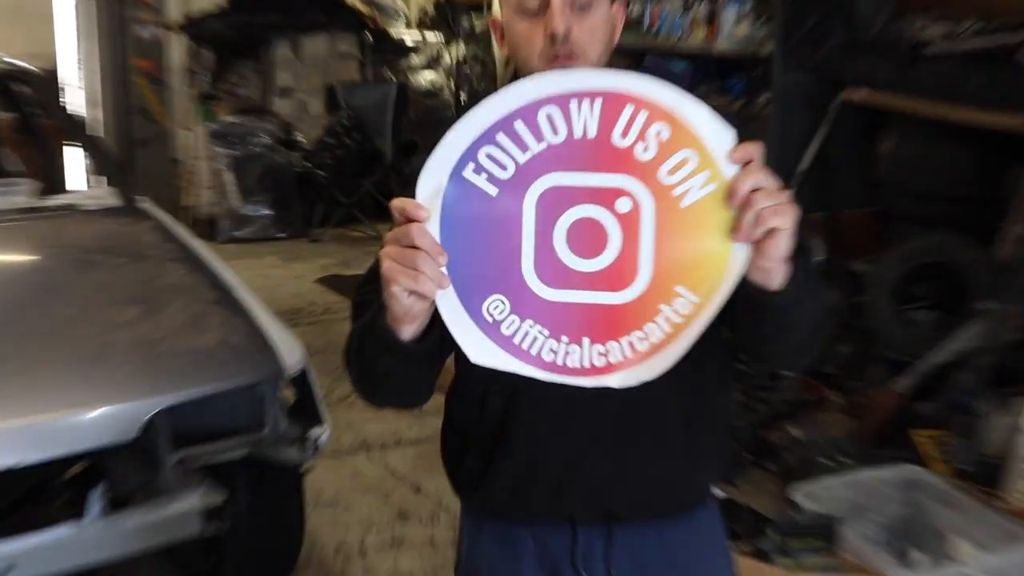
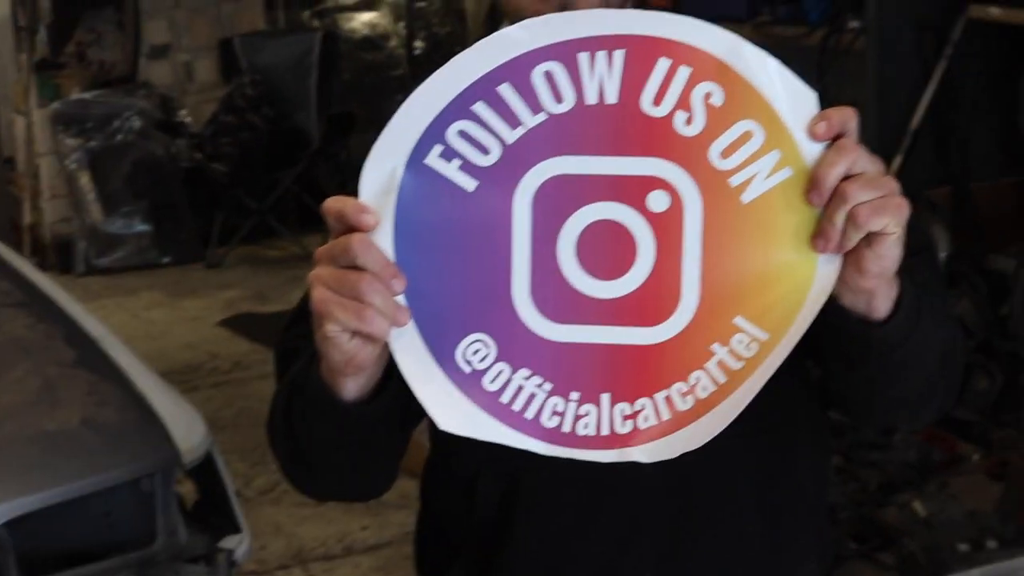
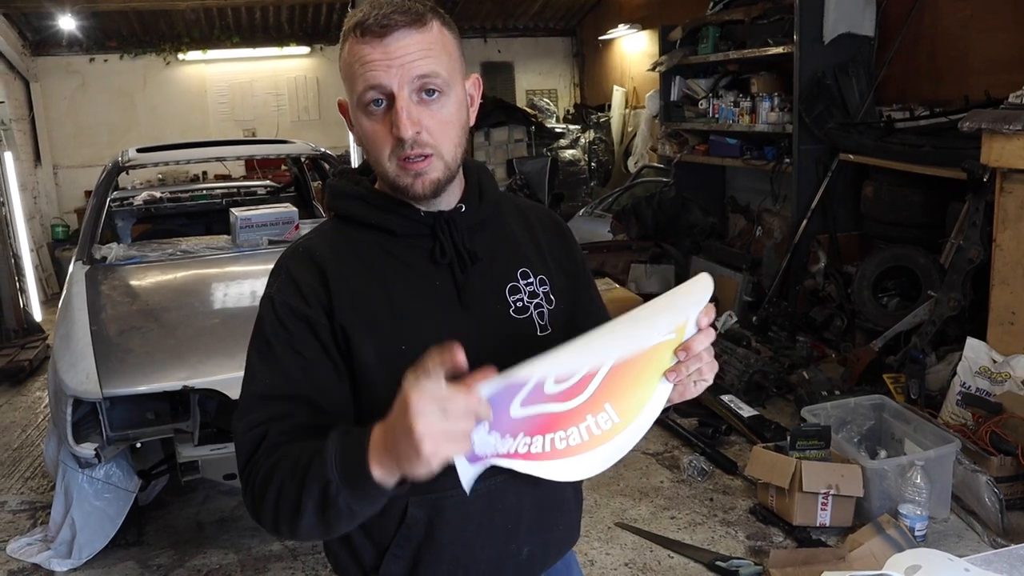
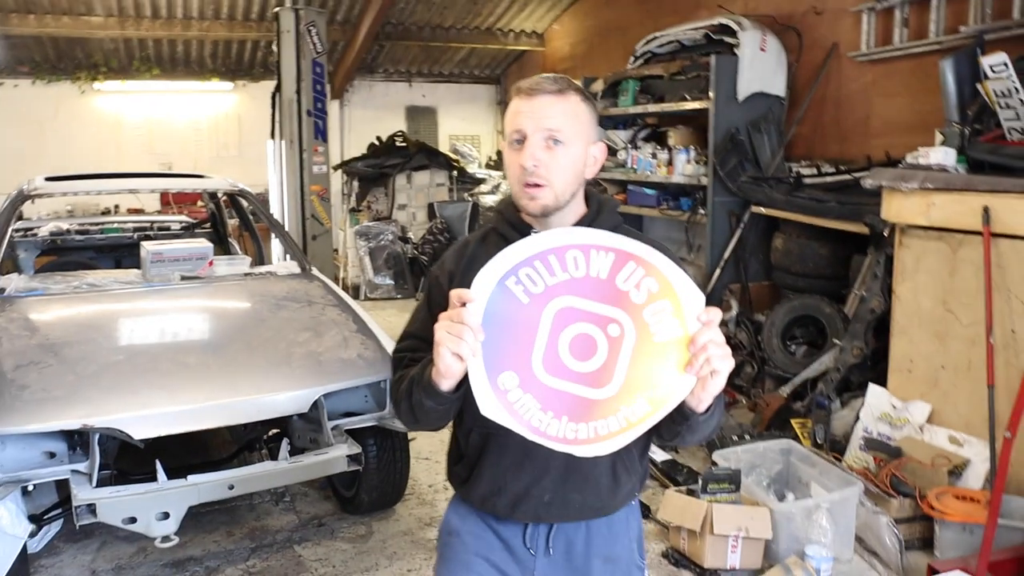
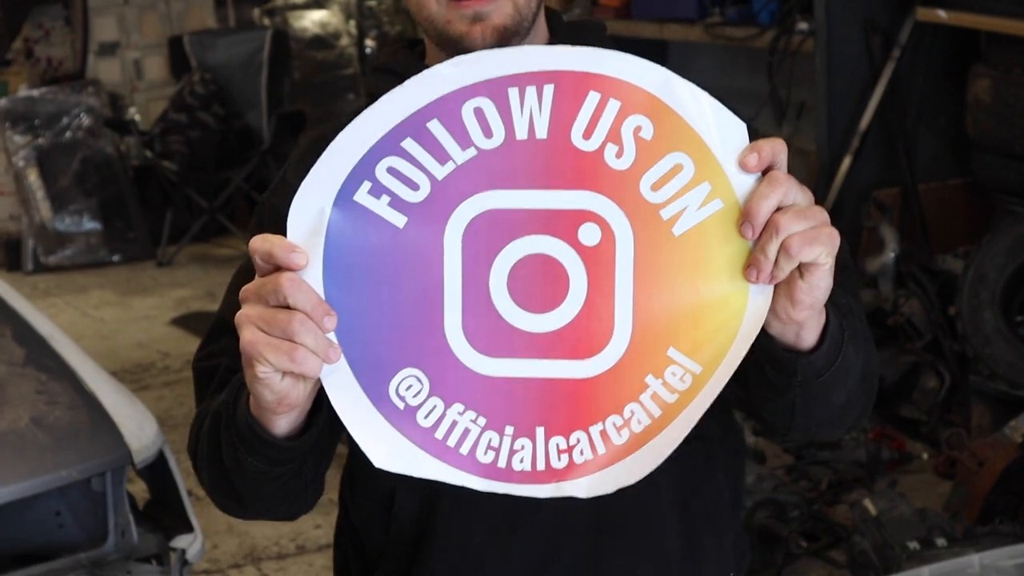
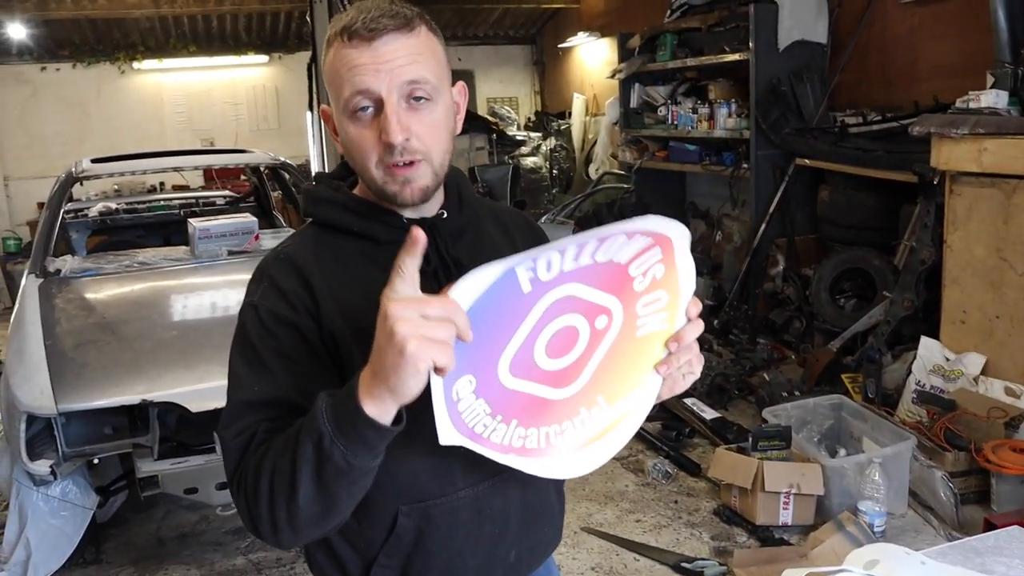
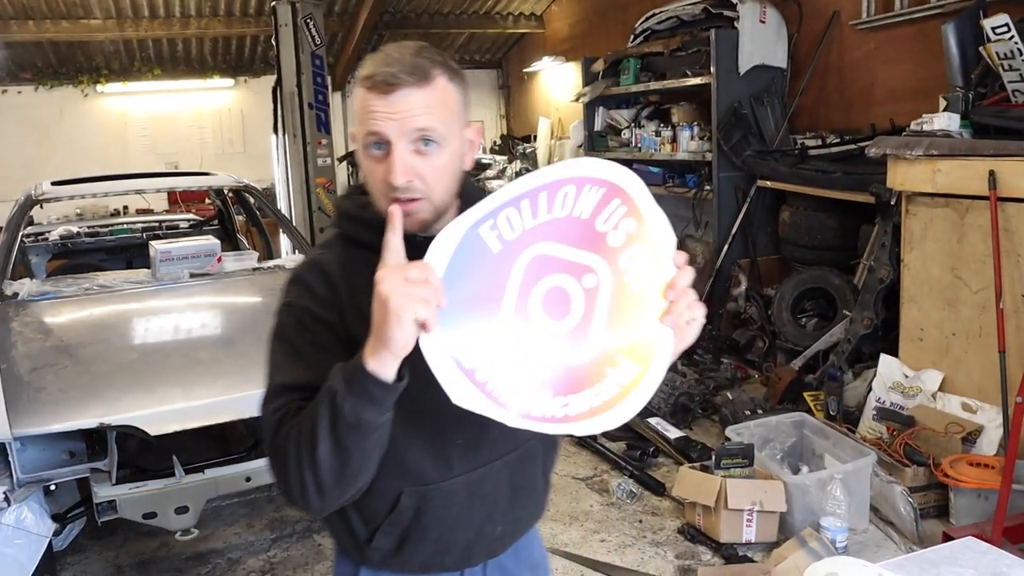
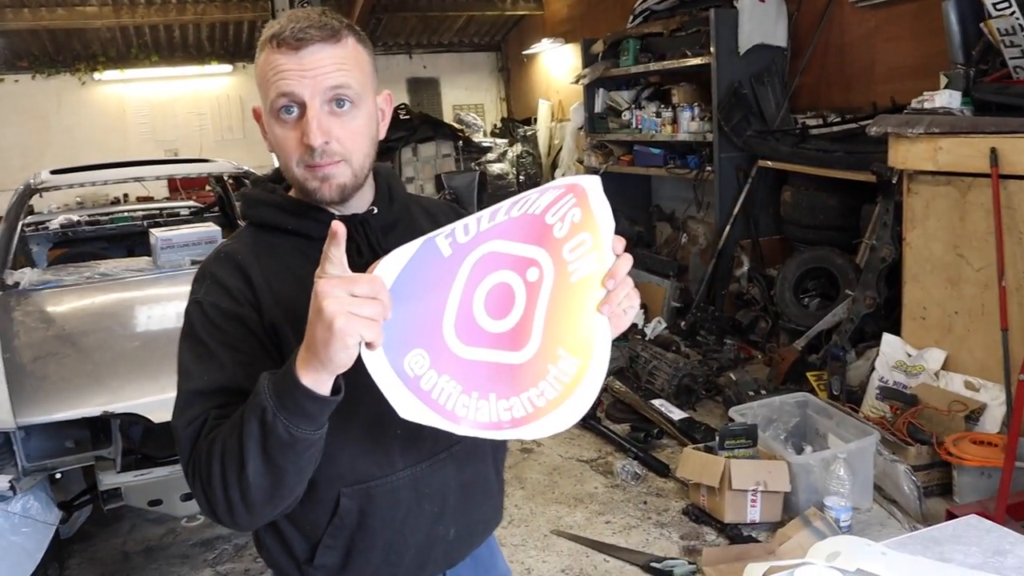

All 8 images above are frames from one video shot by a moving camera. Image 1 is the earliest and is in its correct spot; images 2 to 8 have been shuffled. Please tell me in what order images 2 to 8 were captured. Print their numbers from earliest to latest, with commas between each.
2, 5, 4, 7, 8, 6, 3
